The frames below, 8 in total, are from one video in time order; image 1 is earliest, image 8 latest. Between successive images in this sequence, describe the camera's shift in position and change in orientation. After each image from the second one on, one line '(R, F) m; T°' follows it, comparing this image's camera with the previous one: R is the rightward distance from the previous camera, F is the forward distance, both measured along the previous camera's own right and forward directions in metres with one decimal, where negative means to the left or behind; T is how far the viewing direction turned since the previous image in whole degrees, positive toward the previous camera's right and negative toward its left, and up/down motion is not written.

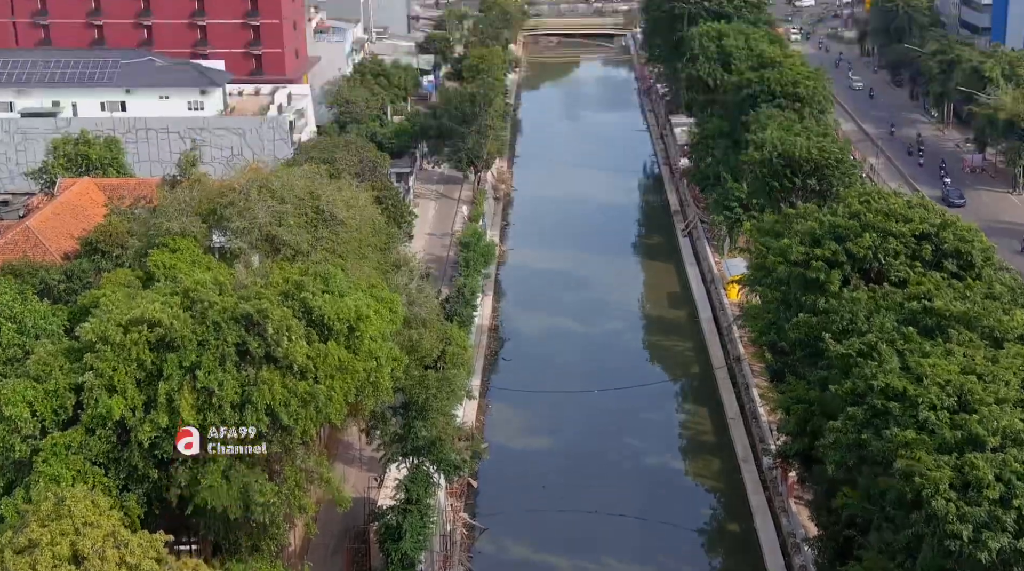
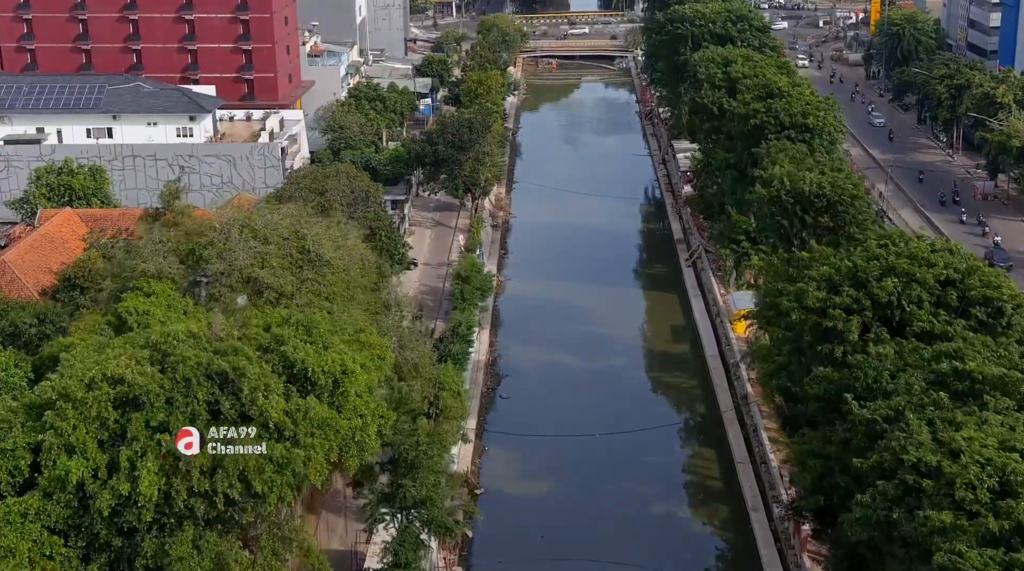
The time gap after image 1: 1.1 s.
(+0.1, +1.8) m; 0°
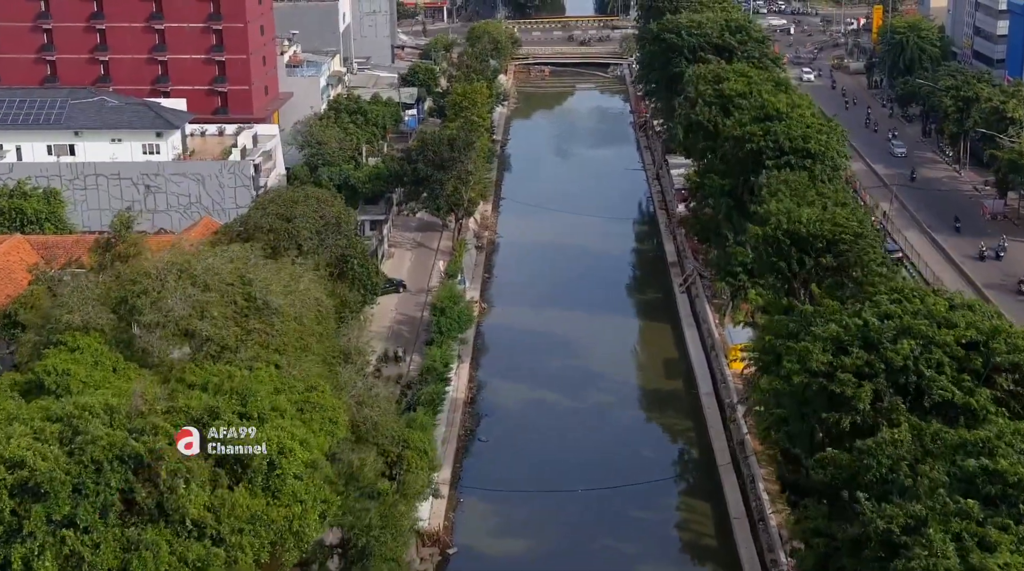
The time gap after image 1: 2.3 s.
(+0.5, +2.9) m; 0°
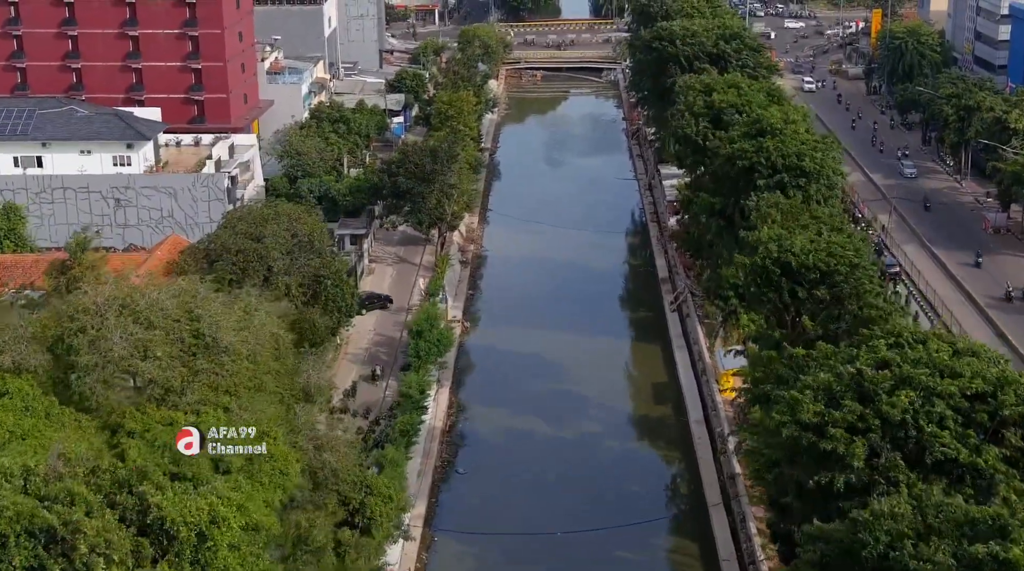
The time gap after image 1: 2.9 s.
(+0.5, +1.9) m; 0°
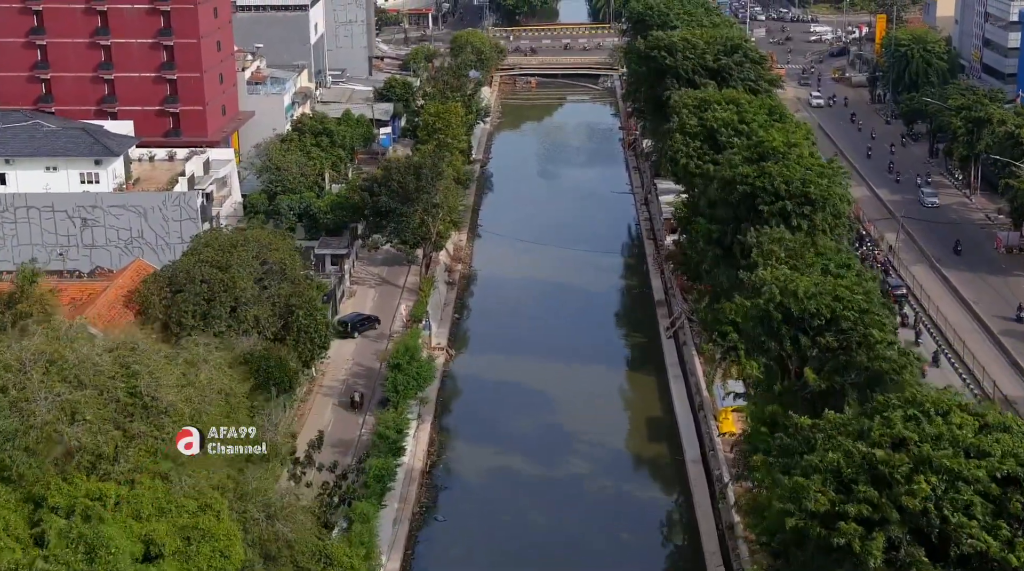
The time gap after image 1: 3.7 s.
(+0.4, +2.5) m; 0°
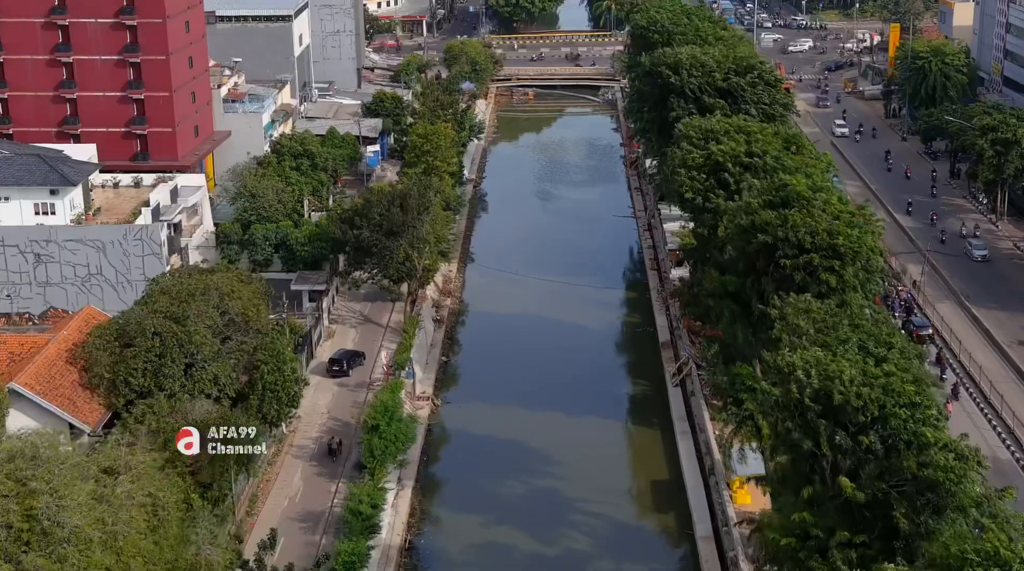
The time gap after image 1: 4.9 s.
(+0.3, +3.9) m; 0°
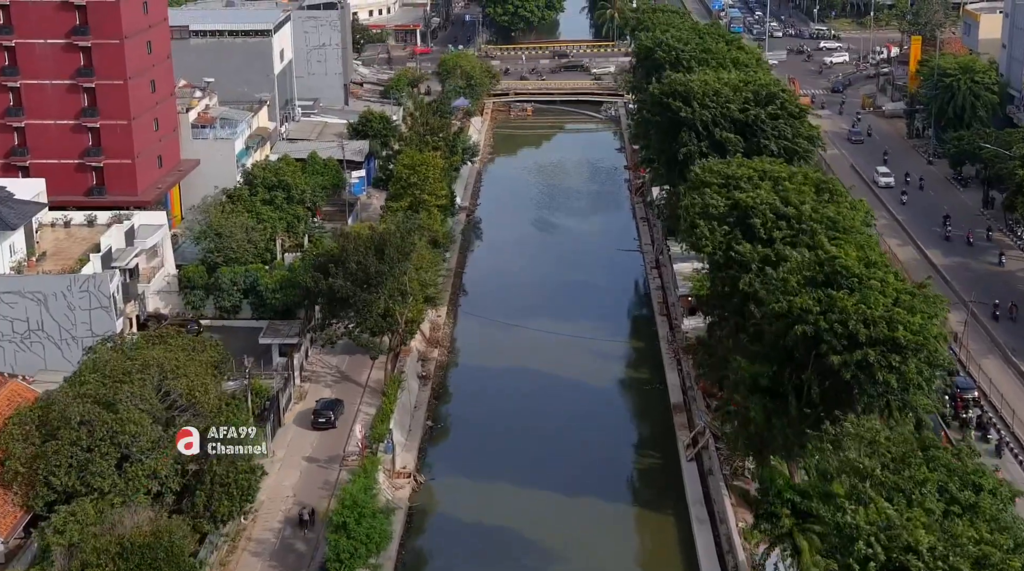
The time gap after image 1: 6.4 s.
(+0.2, +4.9) m; 0°
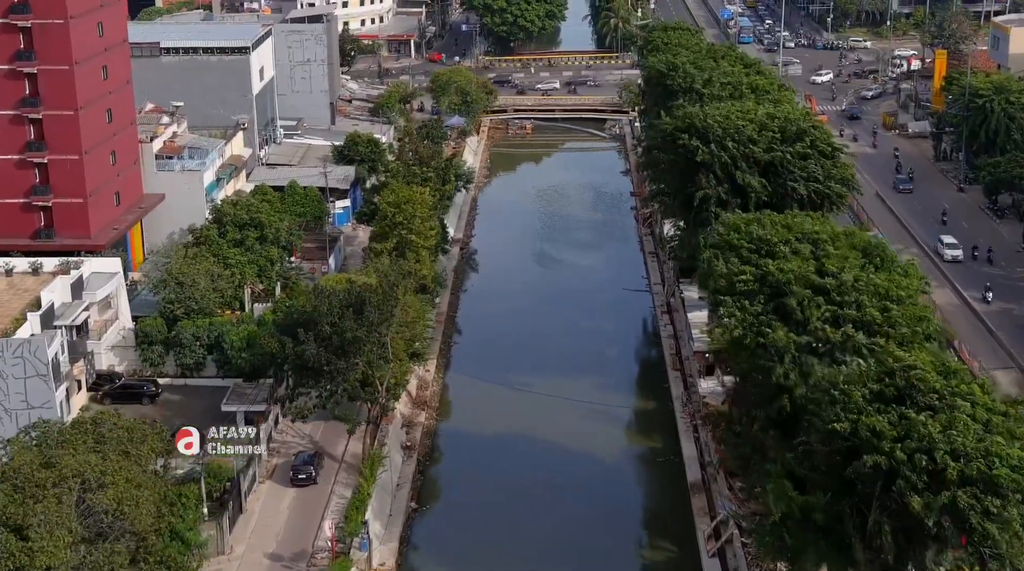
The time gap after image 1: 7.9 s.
(+0.1, +4.8) m; 0°
